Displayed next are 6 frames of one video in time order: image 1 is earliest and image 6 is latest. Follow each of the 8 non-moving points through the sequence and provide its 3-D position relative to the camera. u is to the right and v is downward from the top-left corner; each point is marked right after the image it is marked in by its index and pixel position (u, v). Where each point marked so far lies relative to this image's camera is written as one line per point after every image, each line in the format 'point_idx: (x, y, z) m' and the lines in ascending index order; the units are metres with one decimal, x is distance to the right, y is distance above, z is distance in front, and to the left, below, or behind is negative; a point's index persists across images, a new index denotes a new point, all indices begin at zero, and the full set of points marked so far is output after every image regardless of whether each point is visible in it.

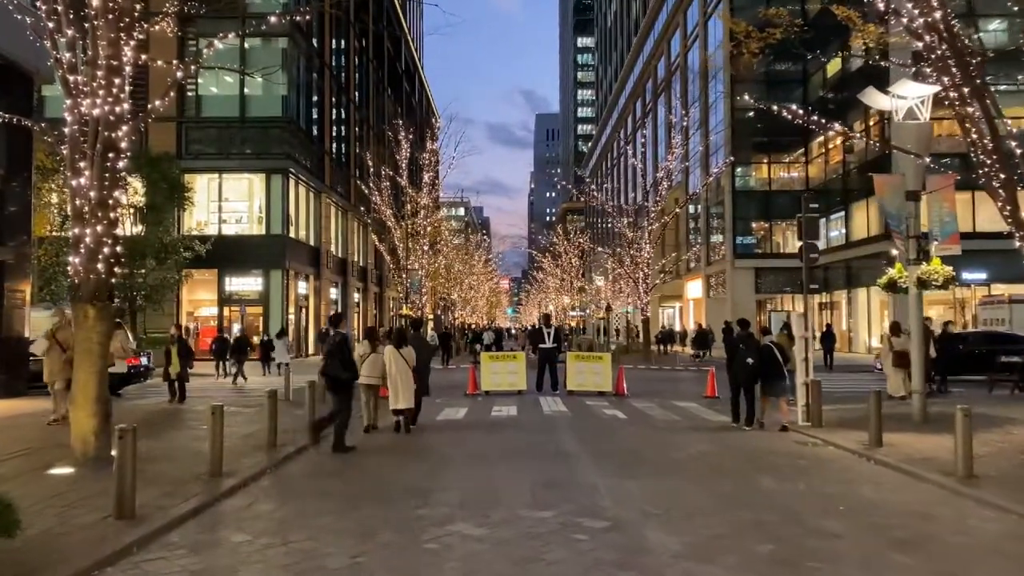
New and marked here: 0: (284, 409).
0: (-4.4, -2.3, +16.5) m
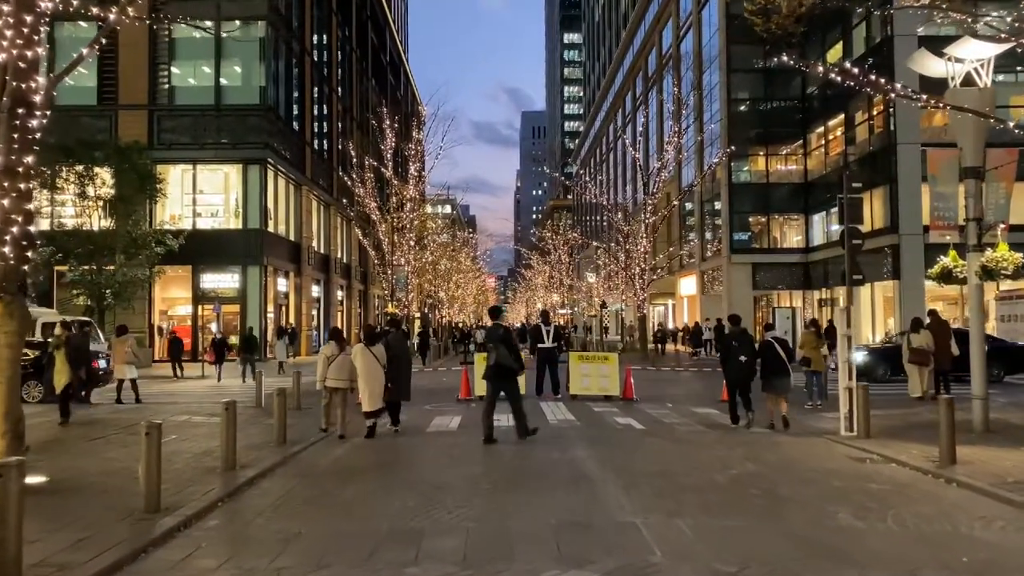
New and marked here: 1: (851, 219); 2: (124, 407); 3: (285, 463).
0: (-4.4, -2.2, +14.6) m
1: (+5.0, +1.0, +12.7) m
2: (-7.9, -2.4, +17.7) m
3: (-2.7, -2.1, +10.2) m
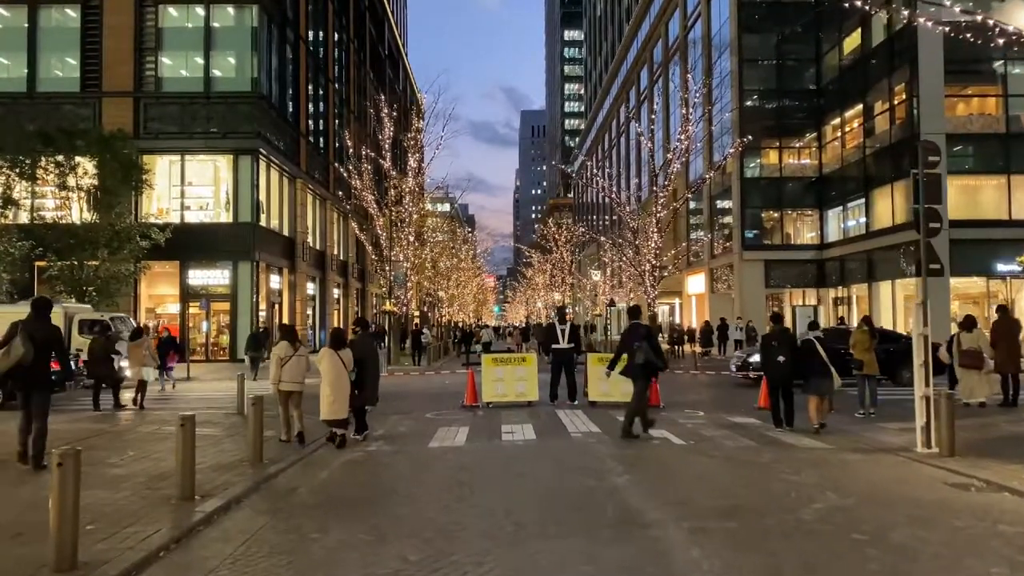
0: (-4.2, -2.1, +12.7) m
1: (+5.2, +1.1, +10.8) m
2: (-7.7, -2.3, +15.8) m
3: (-2.4, -1.9, +8.3) m
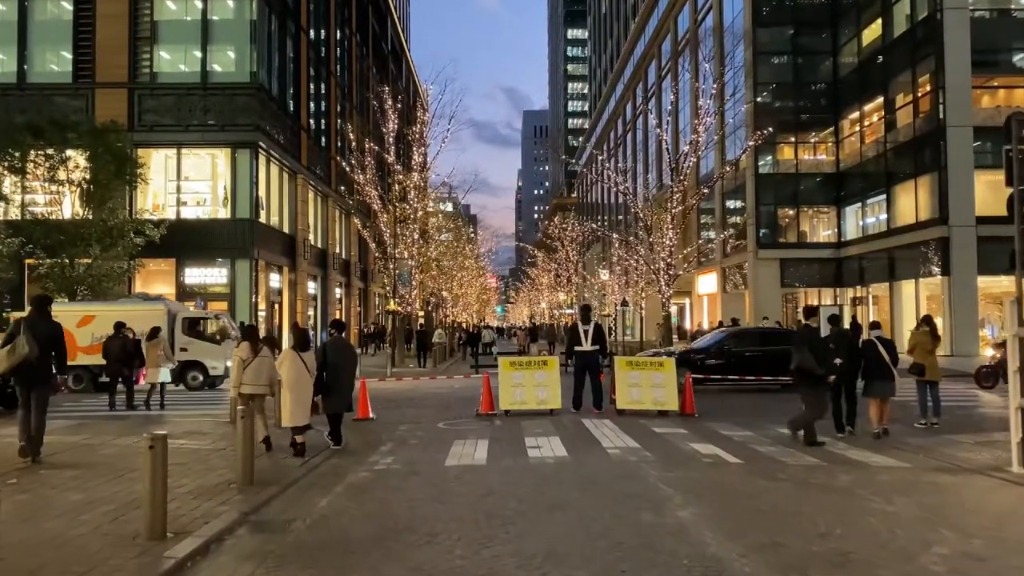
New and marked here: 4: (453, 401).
0: (-3.9, -2.1, +11.3) m
1: (+5.5, +1.2, +9.4) m
2: (-7.4, -2.2, +14.4) m
3: (-2.1, -1.9, +6.9) m
4: (-1.2, -2.2, +17.2) m
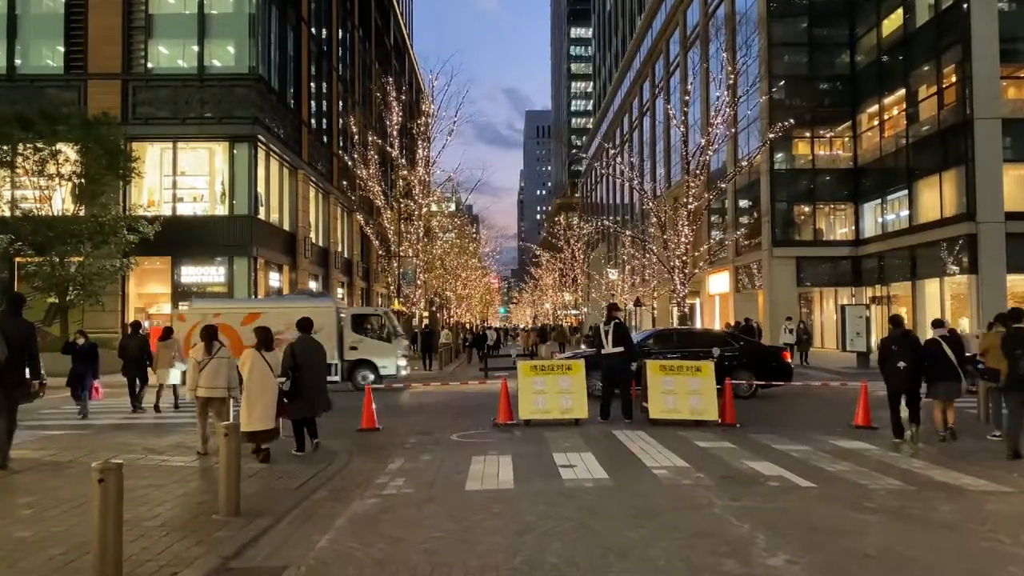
0: (-3.6, -2.0, +9.9) m
1: (+5.8, +1.2, +8.0) m
2: (-7.1, -2.2, +13.0) m
3: (-1.8, -1.8, +5.5) m
4: (-0.9, -2.2, +15.8) m
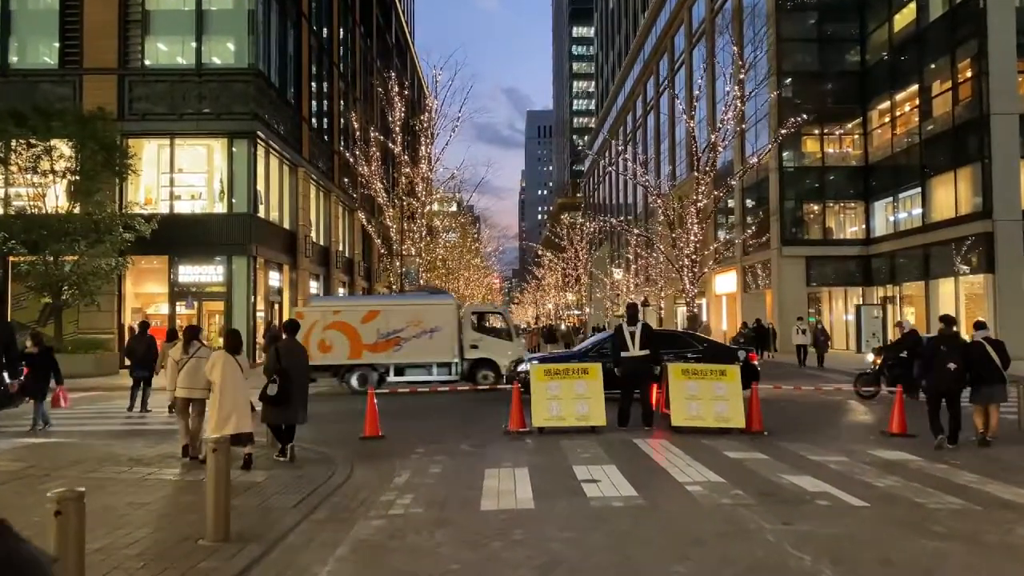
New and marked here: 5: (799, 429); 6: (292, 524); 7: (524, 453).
0: (-3.4, -2.0, +9.1) m
1: (+6.0, +1.3, +7.2) m
2: (-6.9, -2.2, +12.3) m
3: (-1.7, -1.8, +4.7) m
4: (-0.7, -2.2, +15.1) m
5: (+4.3, -2.1, +12.9) m
6: (-1.7, -1.9, +6.8) m
7: (+0.1, -2.0, +10.4) m
